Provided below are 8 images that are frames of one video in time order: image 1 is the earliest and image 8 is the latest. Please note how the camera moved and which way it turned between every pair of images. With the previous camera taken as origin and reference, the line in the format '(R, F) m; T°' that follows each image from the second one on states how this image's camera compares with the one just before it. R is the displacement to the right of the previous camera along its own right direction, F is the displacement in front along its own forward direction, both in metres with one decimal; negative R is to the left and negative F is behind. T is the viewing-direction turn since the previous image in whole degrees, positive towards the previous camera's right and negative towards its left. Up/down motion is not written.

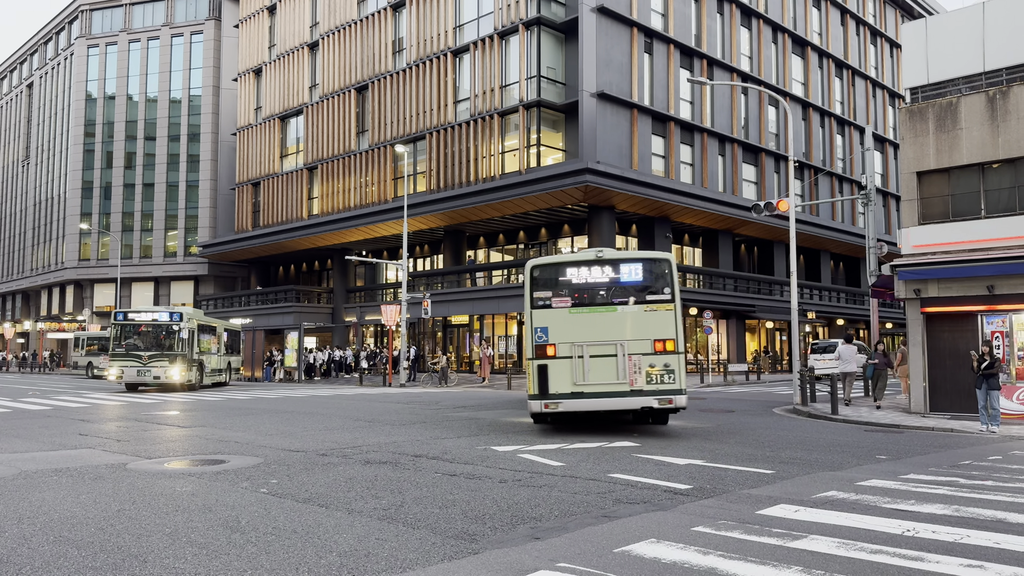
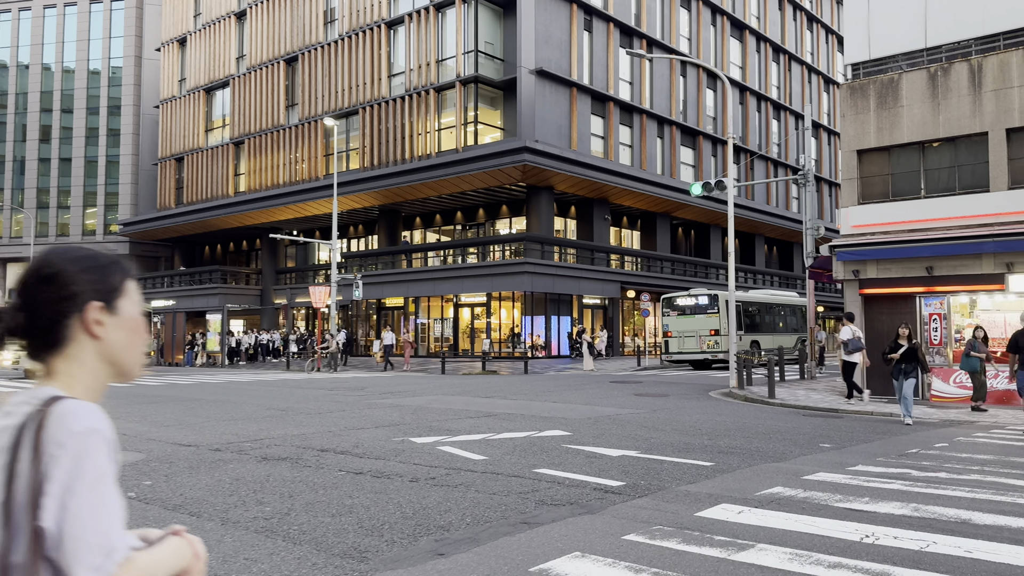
(+0.3, +1.0) m; +4°
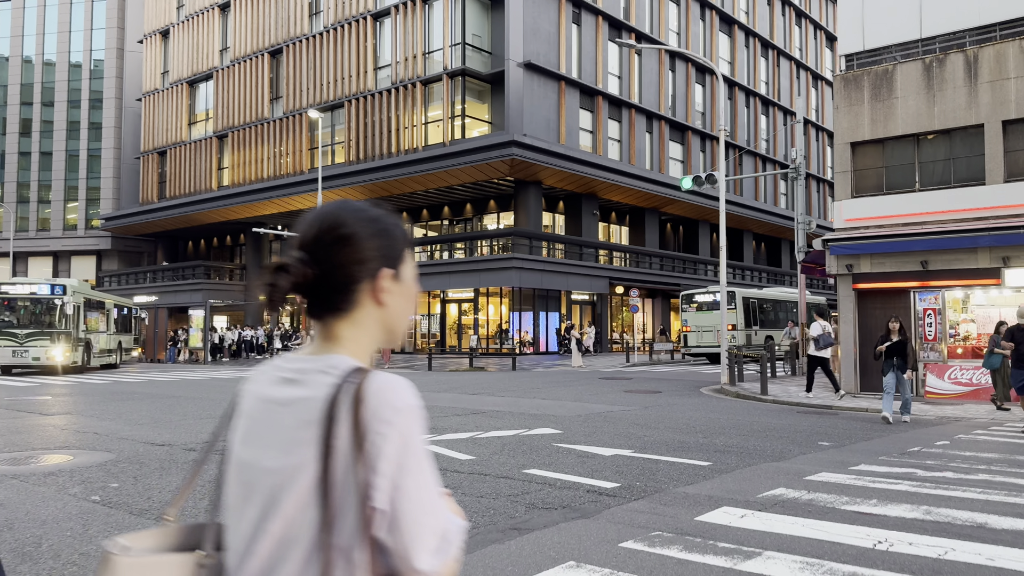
(0.0, +0.4) m; +1°
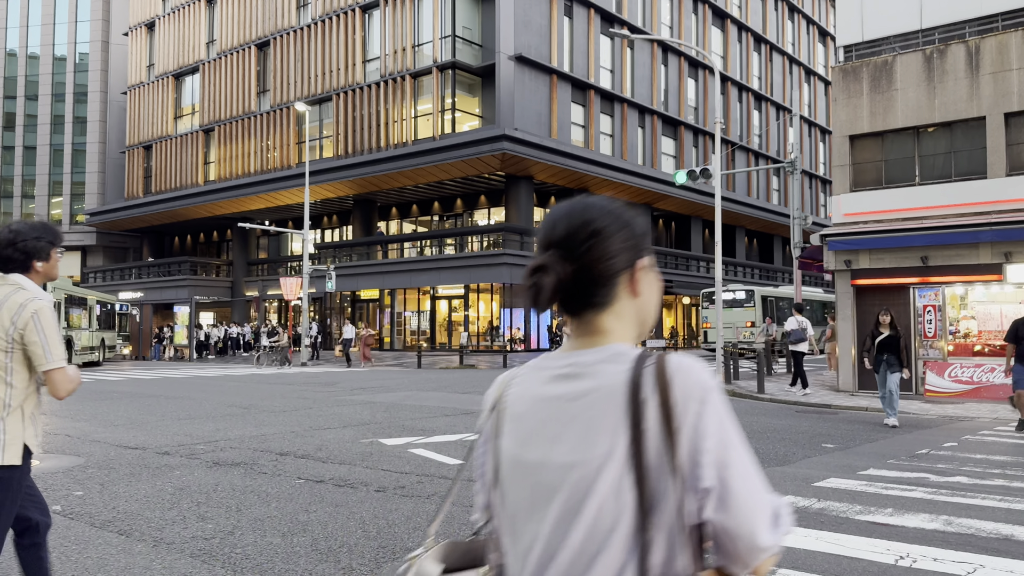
(0.0, +0.4) m; +1°
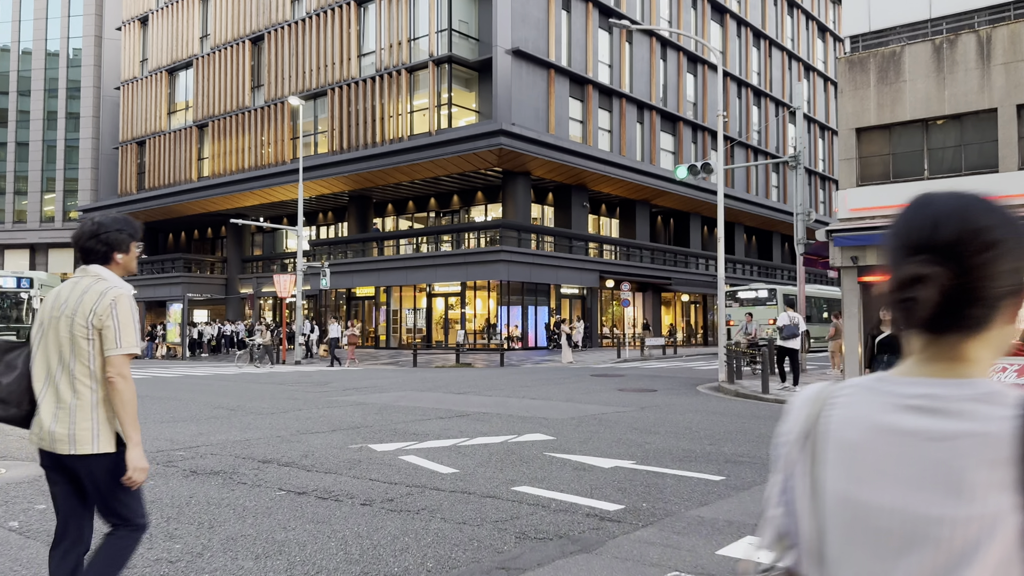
(0.0, +0.5) m; 0°
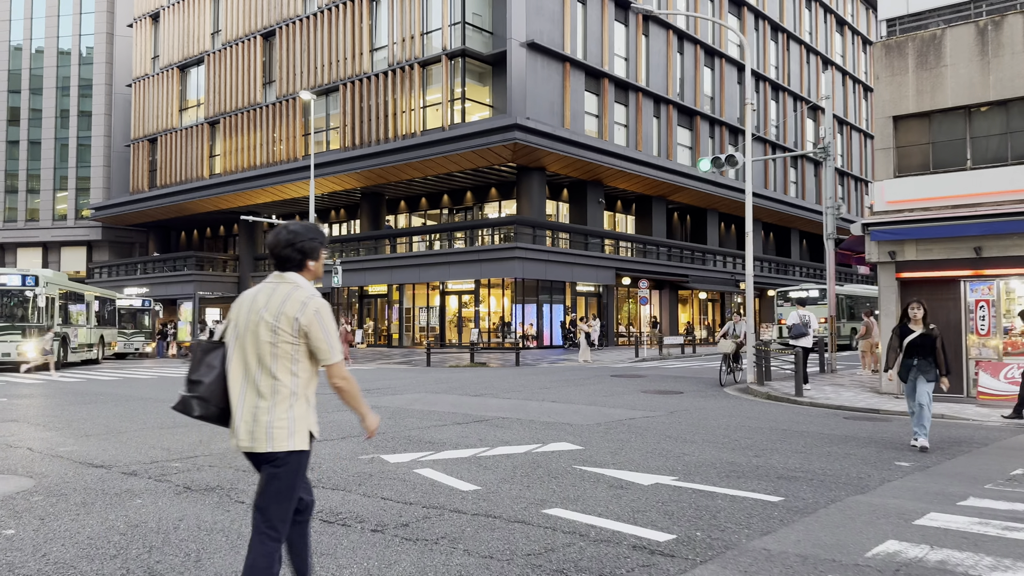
(-0.1, +0.7) m; -1°
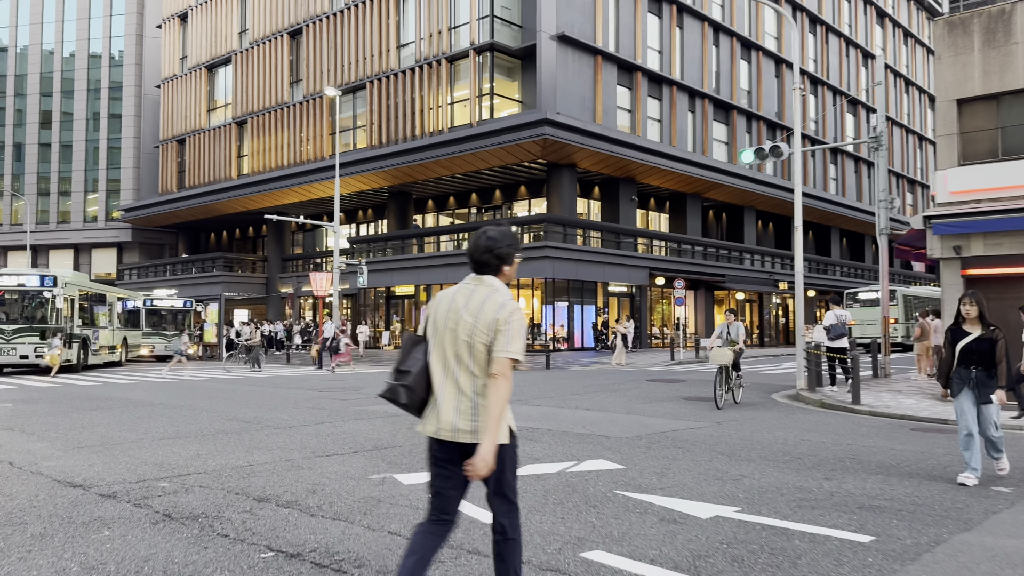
(0.0, +1.0) m; -2°
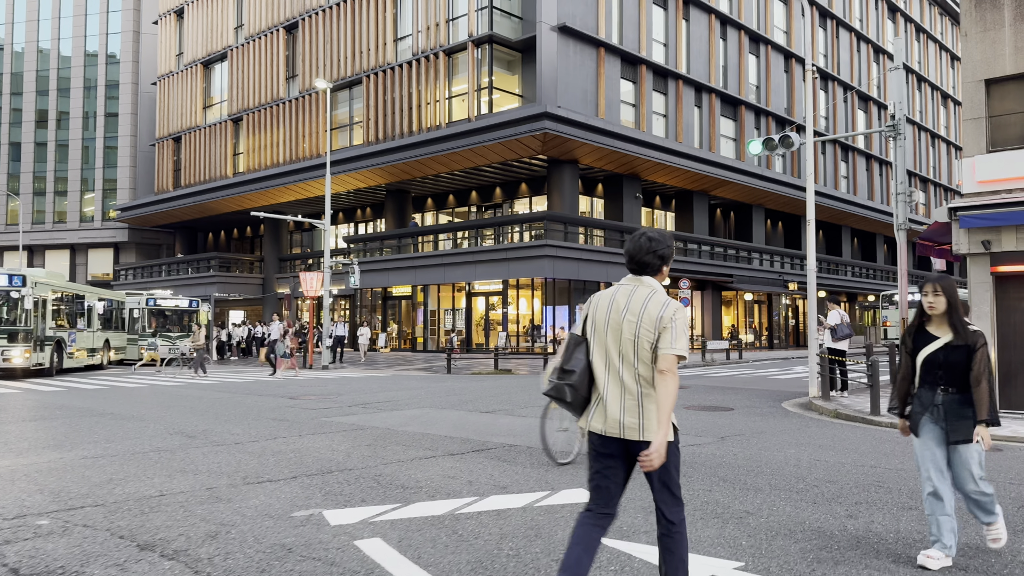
(+0.4, +1.2) m; -1°
